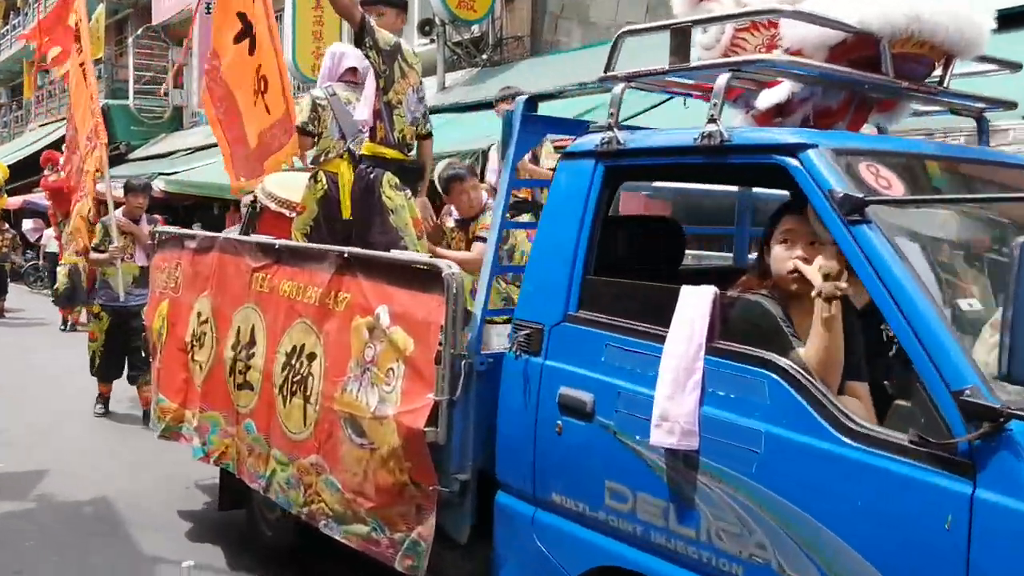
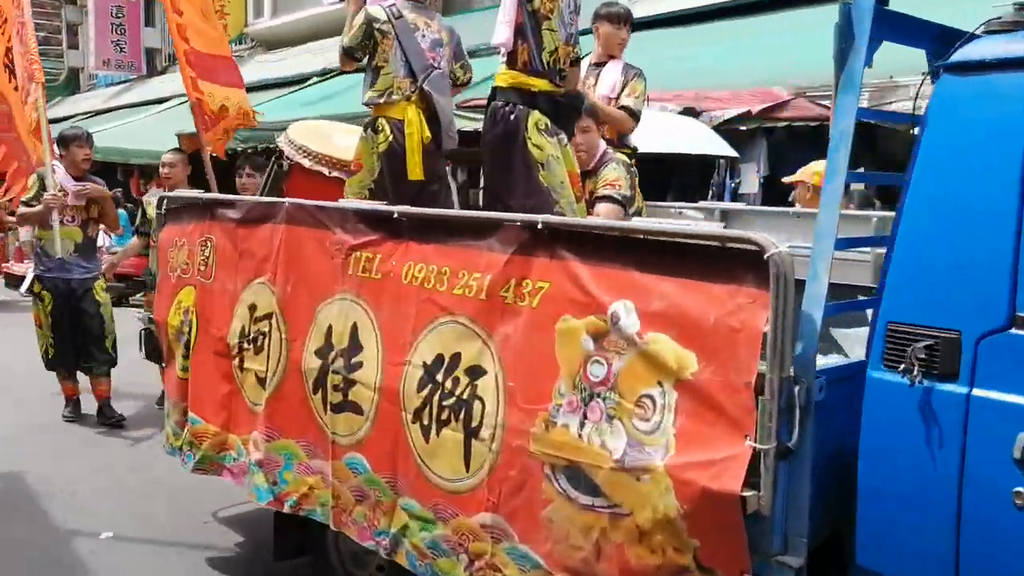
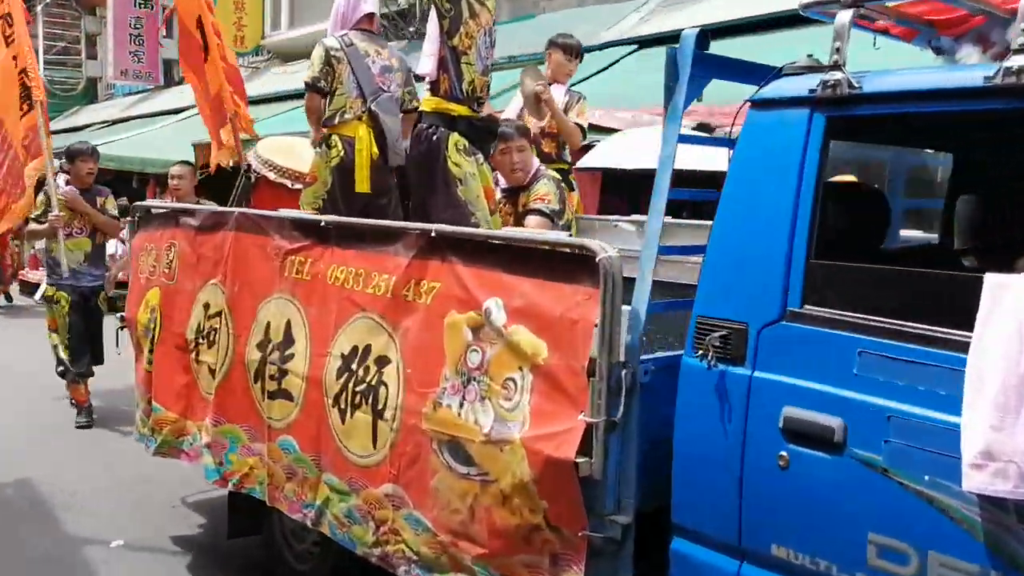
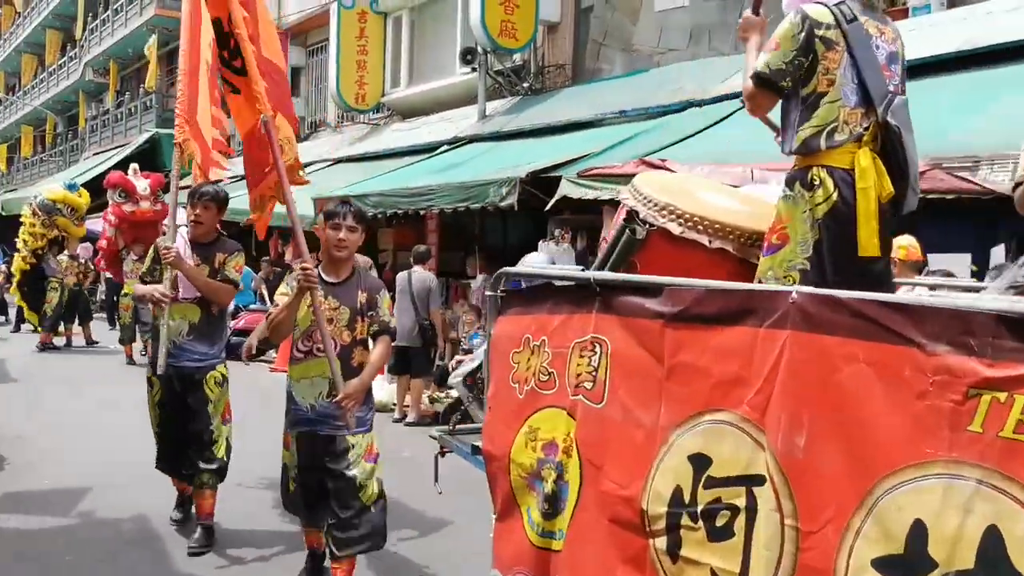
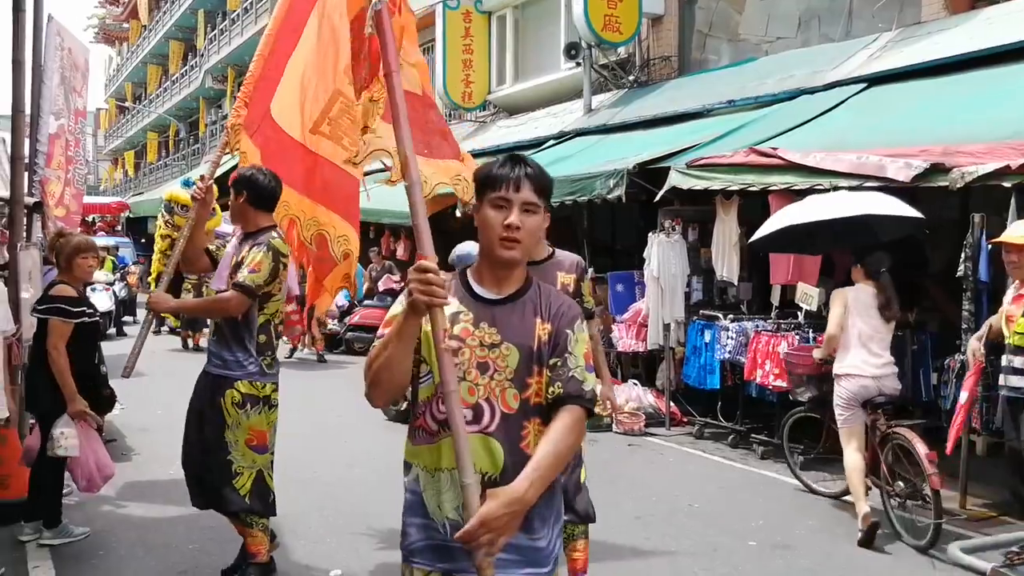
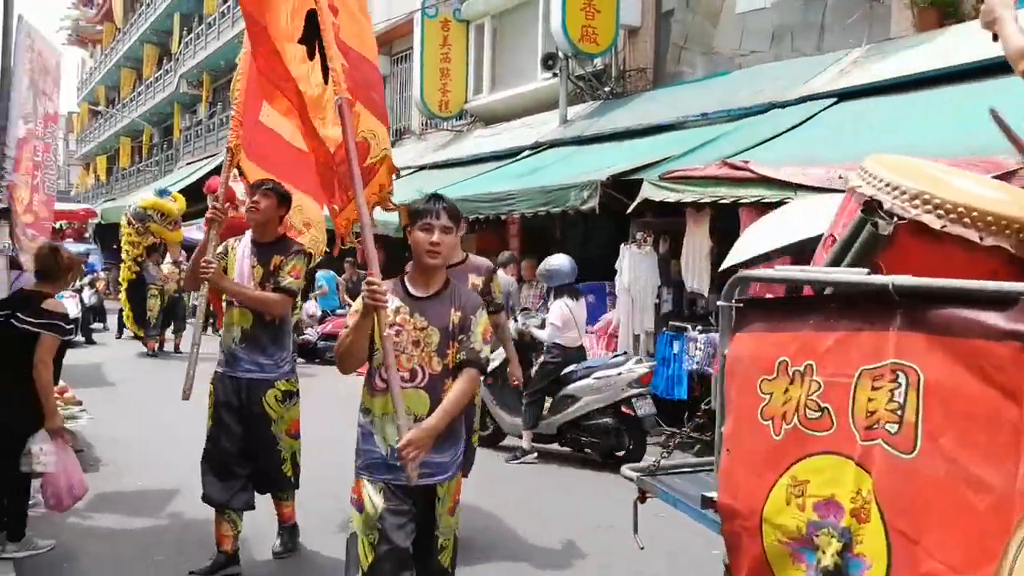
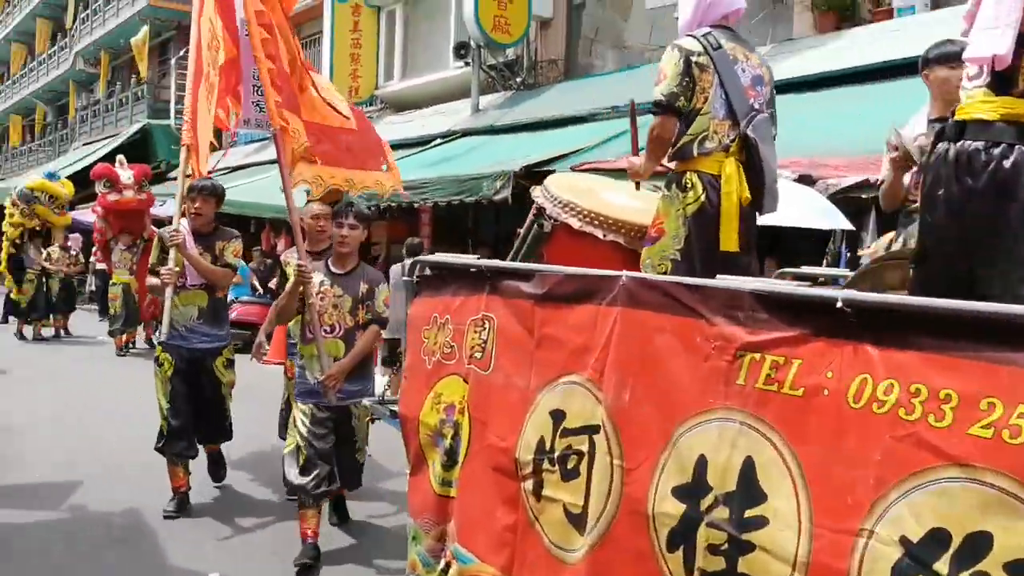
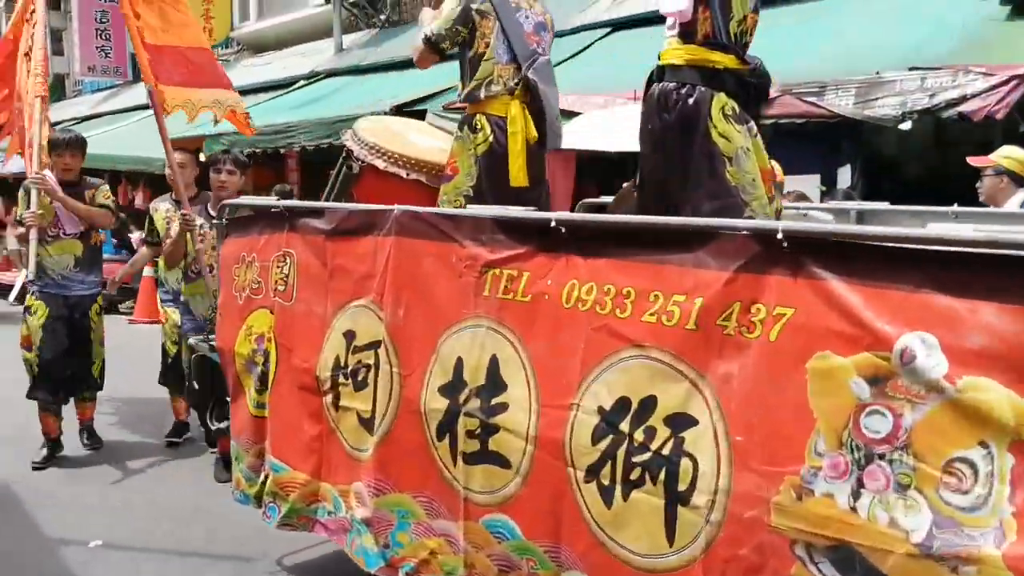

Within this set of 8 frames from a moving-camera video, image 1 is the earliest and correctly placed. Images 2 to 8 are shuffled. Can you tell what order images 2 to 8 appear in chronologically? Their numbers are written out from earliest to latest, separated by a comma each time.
3, 2, 8, 7, 4, 6, 5
